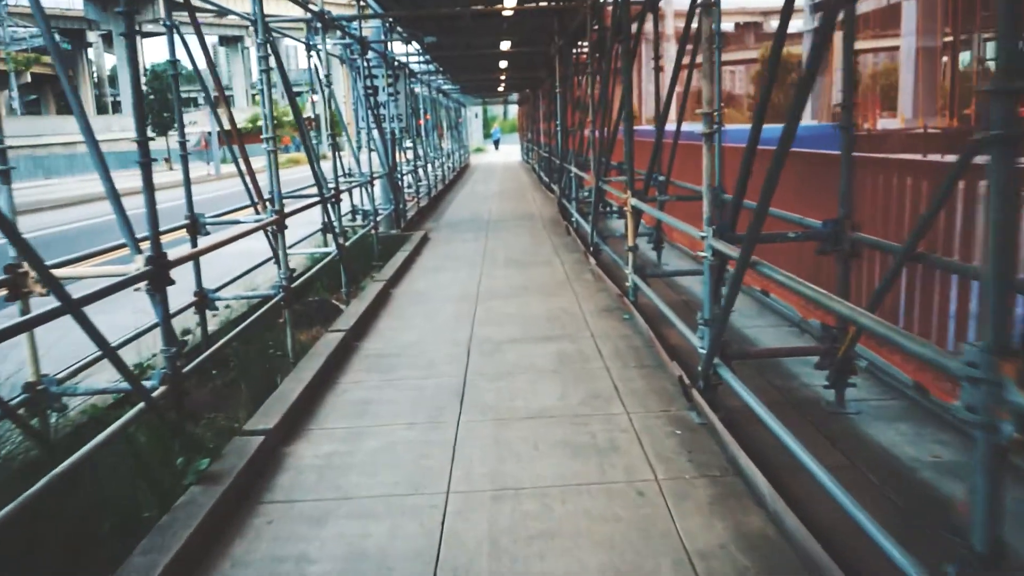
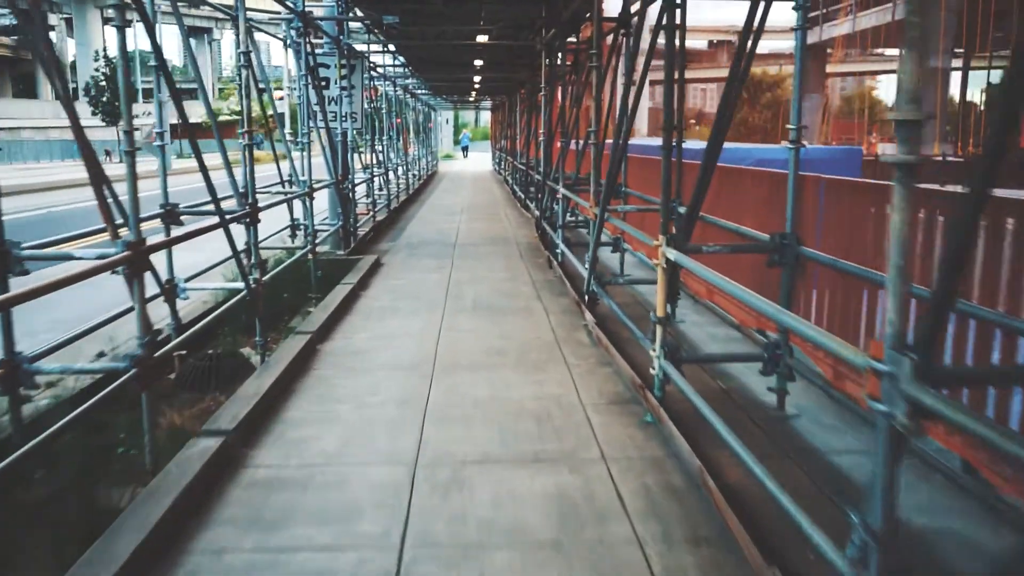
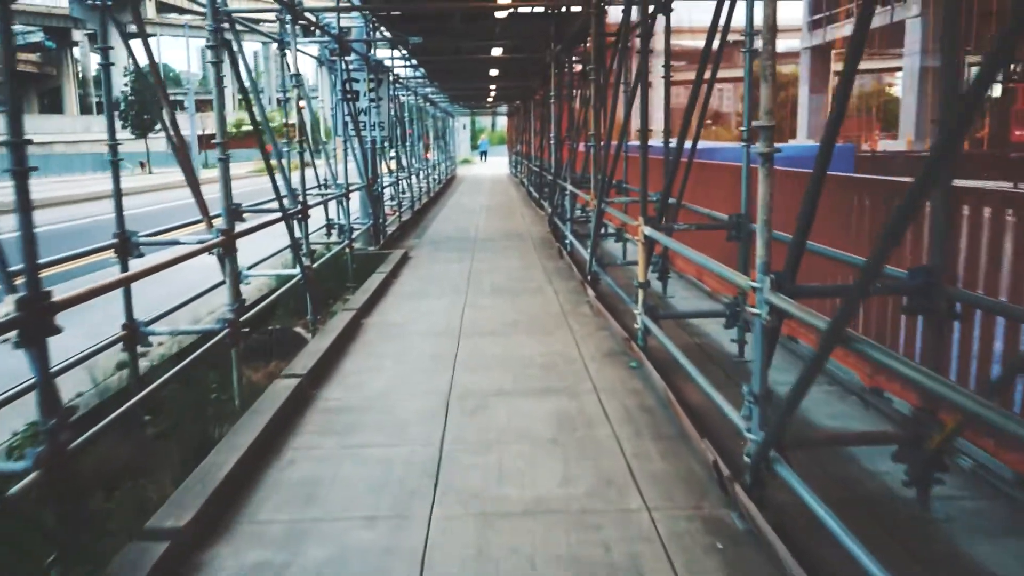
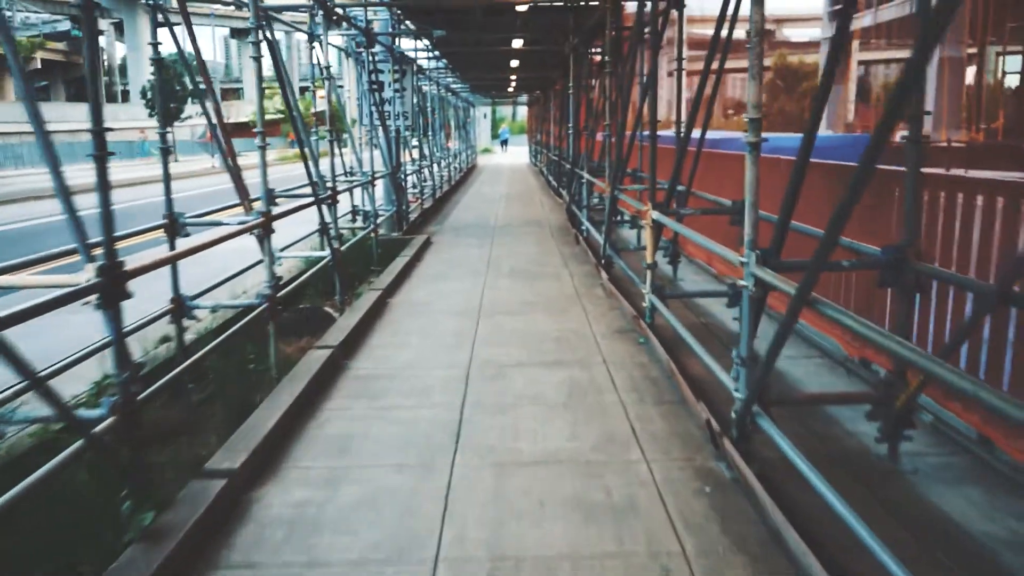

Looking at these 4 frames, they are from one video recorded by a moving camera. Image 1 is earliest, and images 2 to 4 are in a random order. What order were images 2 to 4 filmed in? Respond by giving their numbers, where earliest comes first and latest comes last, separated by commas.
4, 3, 2
